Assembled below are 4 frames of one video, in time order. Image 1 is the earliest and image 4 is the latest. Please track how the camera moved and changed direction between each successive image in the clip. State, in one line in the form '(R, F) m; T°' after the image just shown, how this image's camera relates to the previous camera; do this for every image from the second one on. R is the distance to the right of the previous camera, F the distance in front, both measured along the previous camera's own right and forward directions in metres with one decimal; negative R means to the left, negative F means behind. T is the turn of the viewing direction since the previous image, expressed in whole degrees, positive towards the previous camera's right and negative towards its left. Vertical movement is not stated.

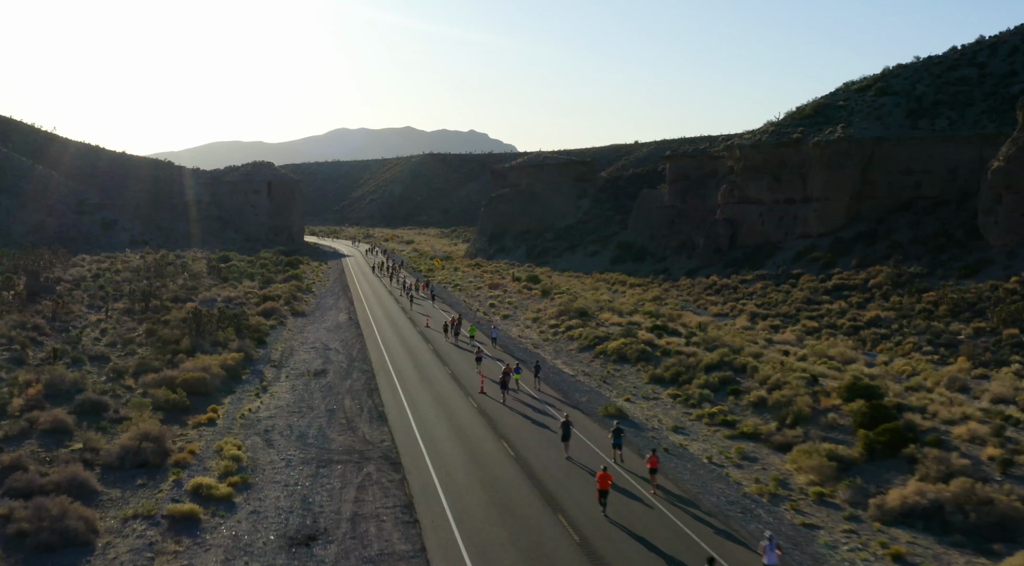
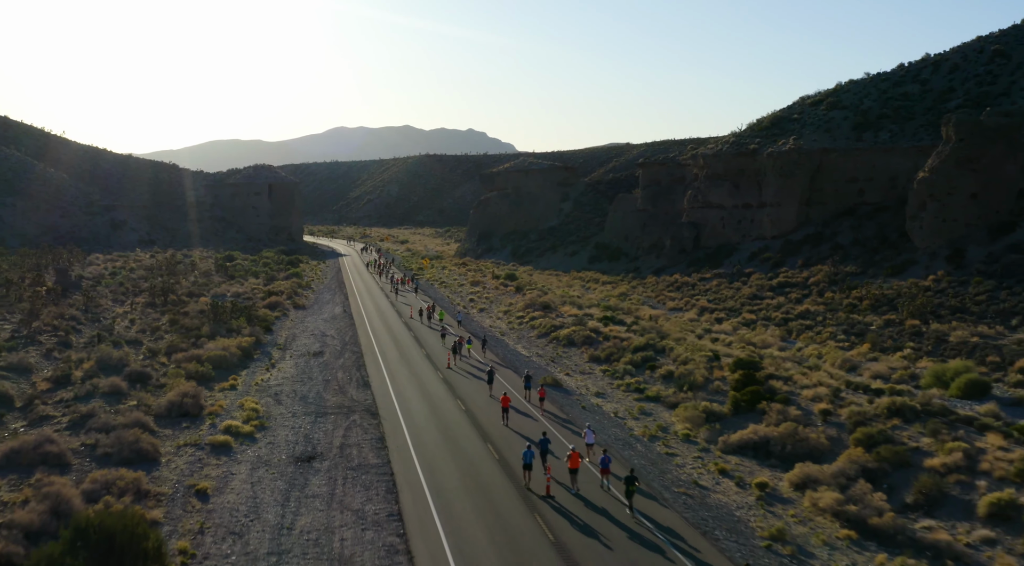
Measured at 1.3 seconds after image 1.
(+1.3, -4.6) m; 0°
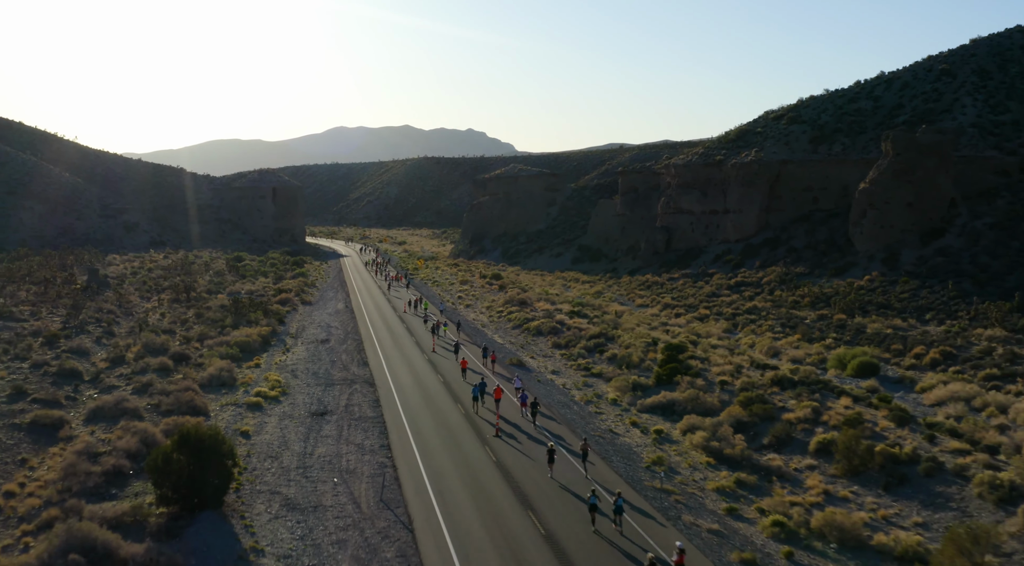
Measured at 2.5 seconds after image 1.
(+1.1, -5.1) m; 0°
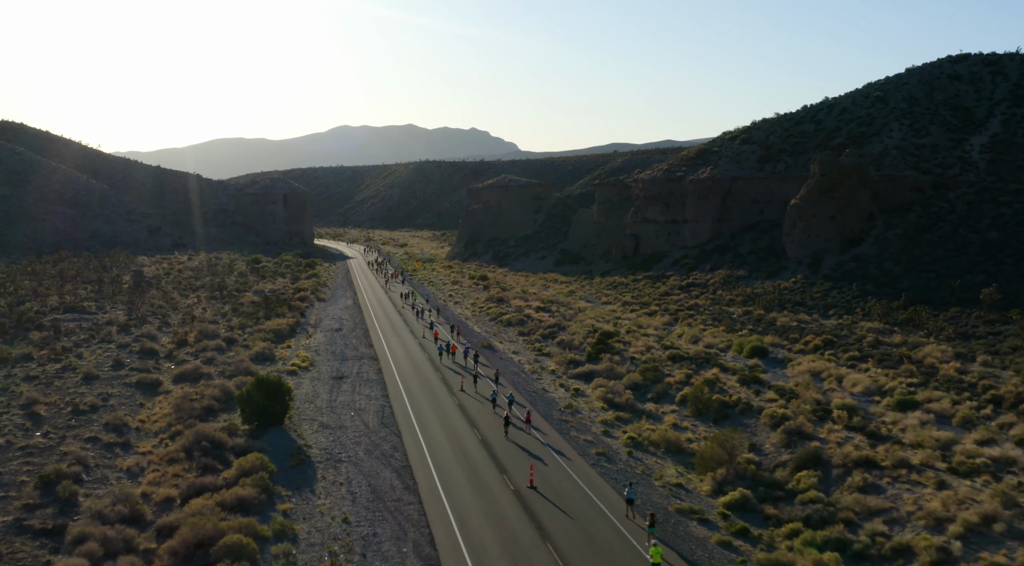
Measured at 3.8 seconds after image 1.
(+1.6, -8.4) m; 0°
